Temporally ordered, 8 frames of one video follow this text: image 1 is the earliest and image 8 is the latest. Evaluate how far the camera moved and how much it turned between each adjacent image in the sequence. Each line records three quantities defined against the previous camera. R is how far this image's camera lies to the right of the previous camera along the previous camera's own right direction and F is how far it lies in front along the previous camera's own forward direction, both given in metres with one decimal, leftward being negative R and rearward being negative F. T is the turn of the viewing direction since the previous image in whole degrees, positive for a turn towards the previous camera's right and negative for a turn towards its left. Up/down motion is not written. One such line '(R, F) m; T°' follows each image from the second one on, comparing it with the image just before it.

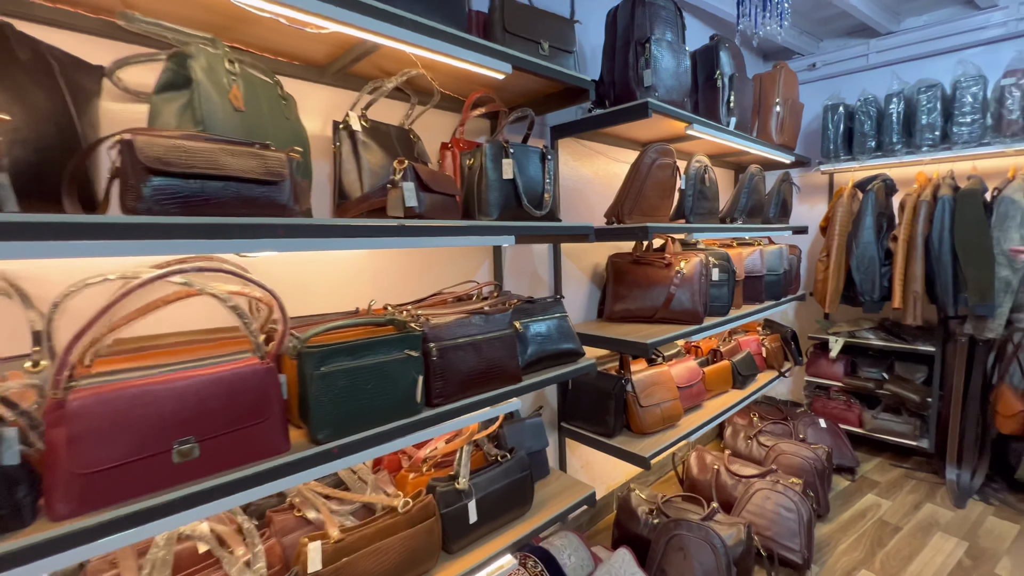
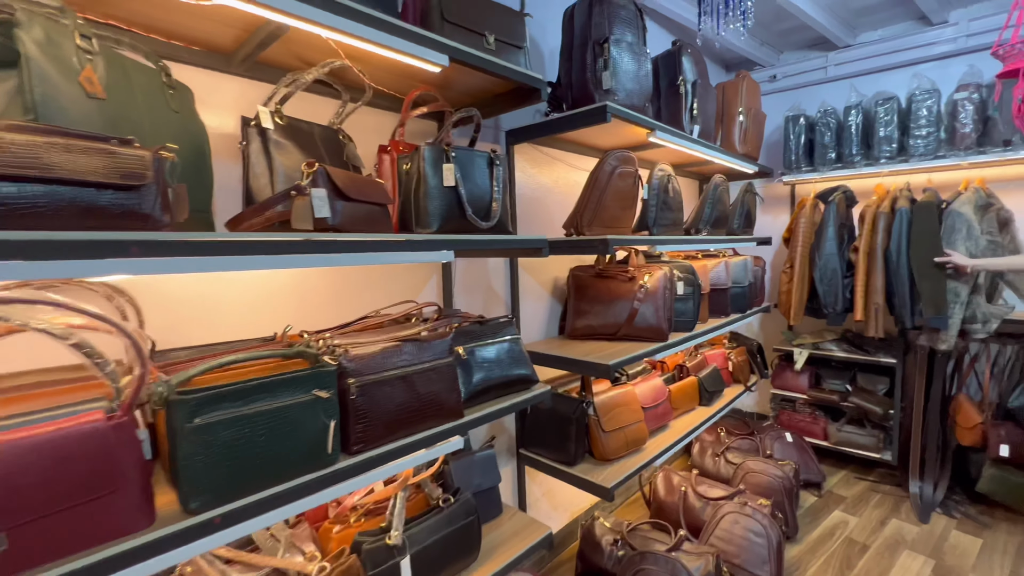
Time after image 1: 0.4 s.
(+0.1, +0.1) m; +4°
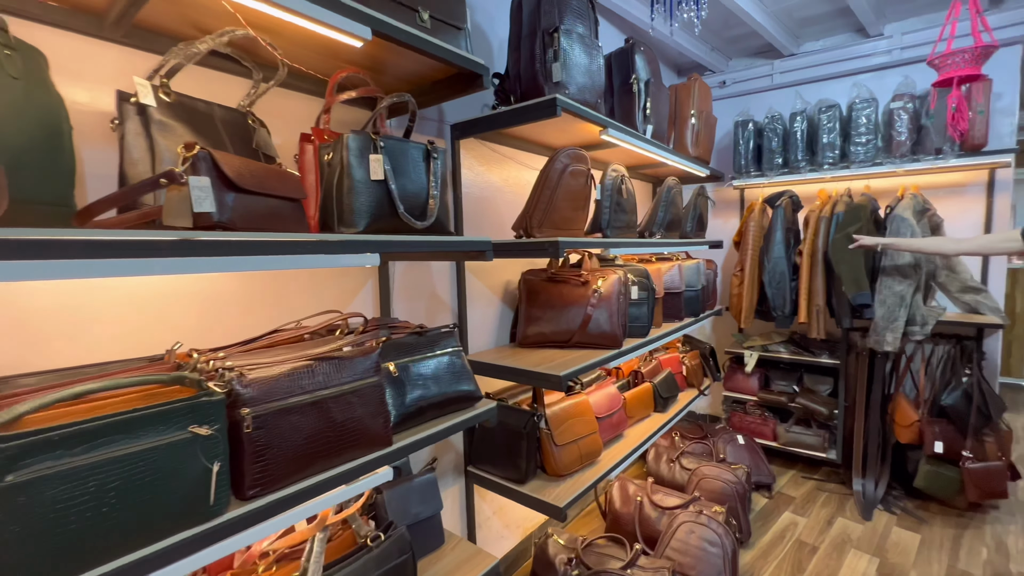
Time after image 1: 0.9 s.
(0.0, +0.1) m; +5°
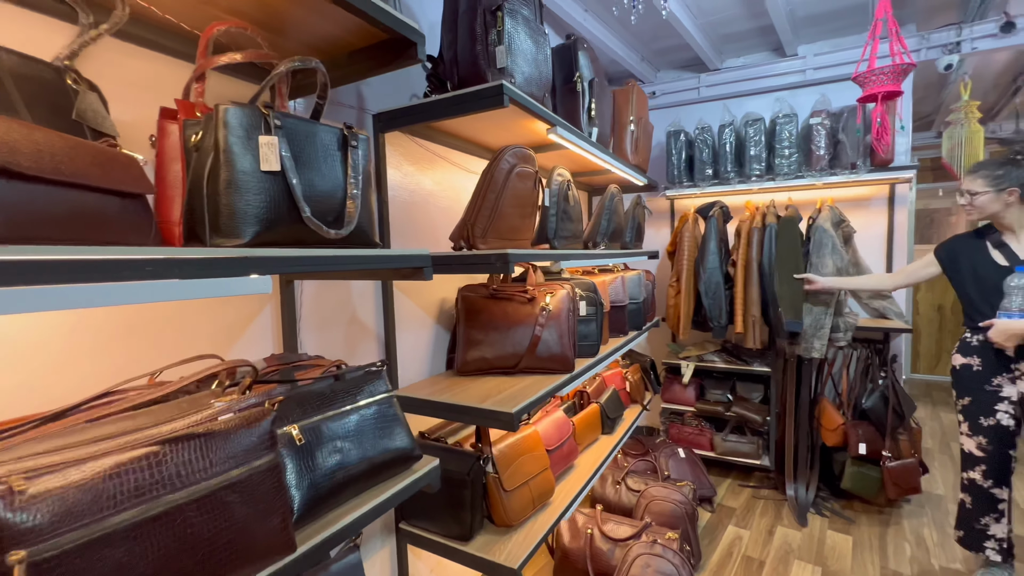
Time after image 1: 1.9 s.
(0.0, +0.2) m; +10°
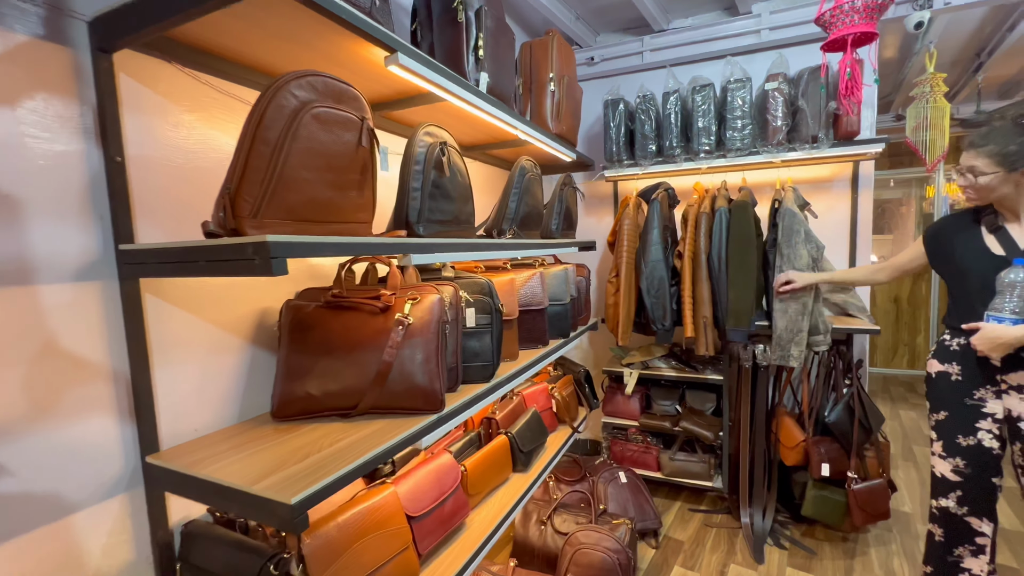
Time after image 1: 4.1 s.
(+0.3, +0.4) m; +4°
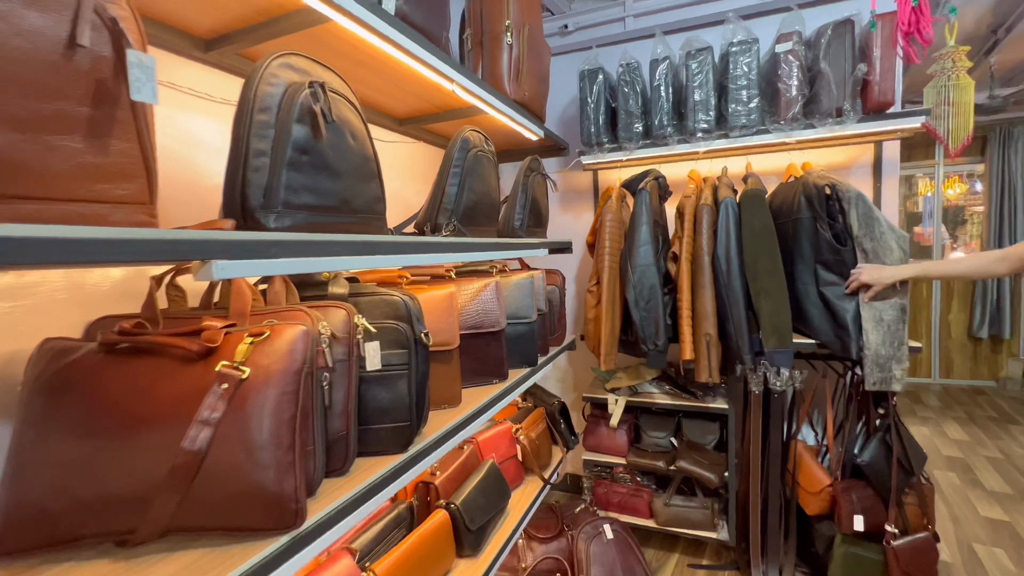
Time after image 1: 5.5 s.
(+0.1, +0.4) m; +2°
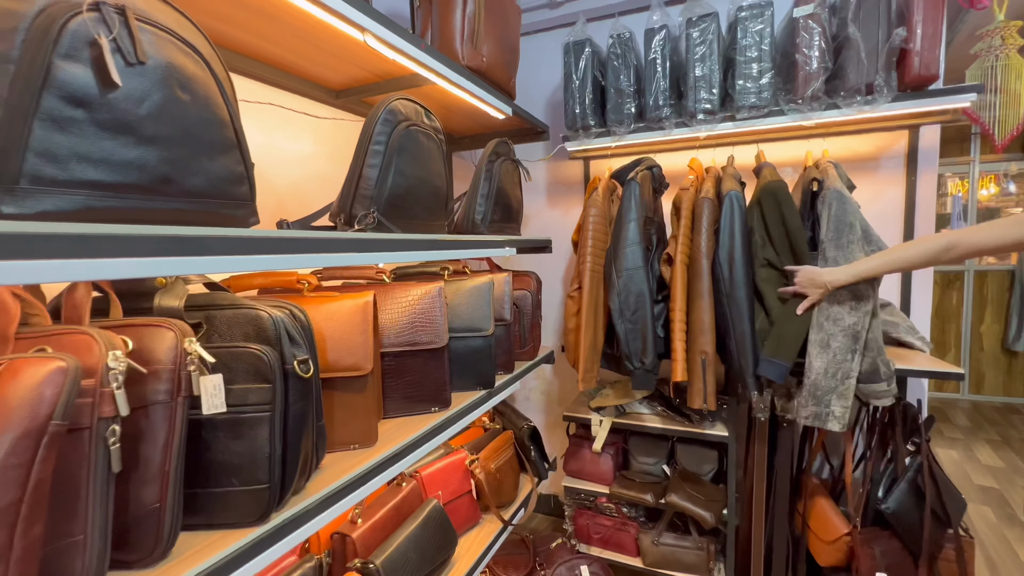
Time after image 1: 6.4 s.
(+0.2, +0.2) m; -2°
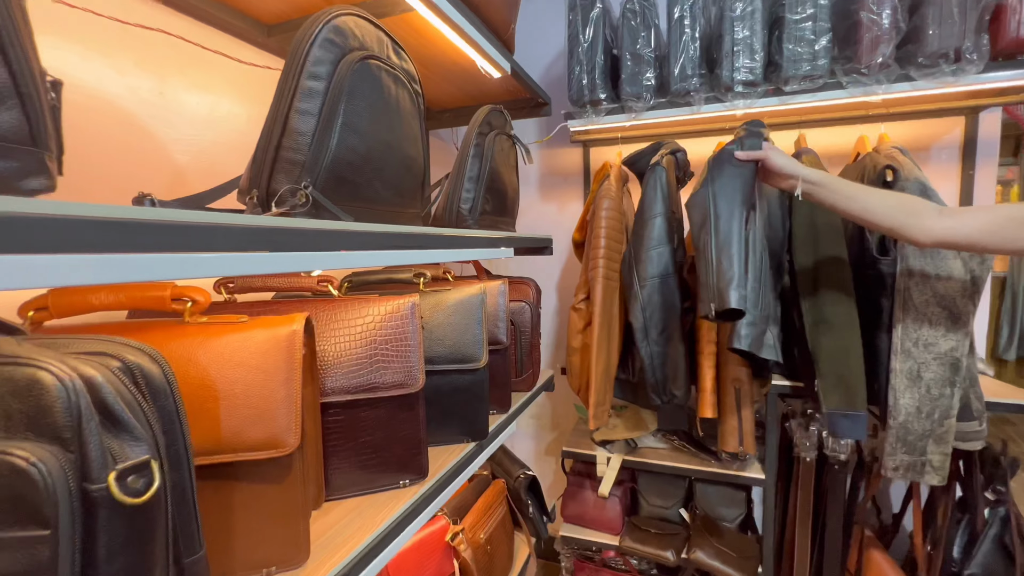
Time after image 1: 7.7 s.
(-0.1, +0.3) m; +3°
